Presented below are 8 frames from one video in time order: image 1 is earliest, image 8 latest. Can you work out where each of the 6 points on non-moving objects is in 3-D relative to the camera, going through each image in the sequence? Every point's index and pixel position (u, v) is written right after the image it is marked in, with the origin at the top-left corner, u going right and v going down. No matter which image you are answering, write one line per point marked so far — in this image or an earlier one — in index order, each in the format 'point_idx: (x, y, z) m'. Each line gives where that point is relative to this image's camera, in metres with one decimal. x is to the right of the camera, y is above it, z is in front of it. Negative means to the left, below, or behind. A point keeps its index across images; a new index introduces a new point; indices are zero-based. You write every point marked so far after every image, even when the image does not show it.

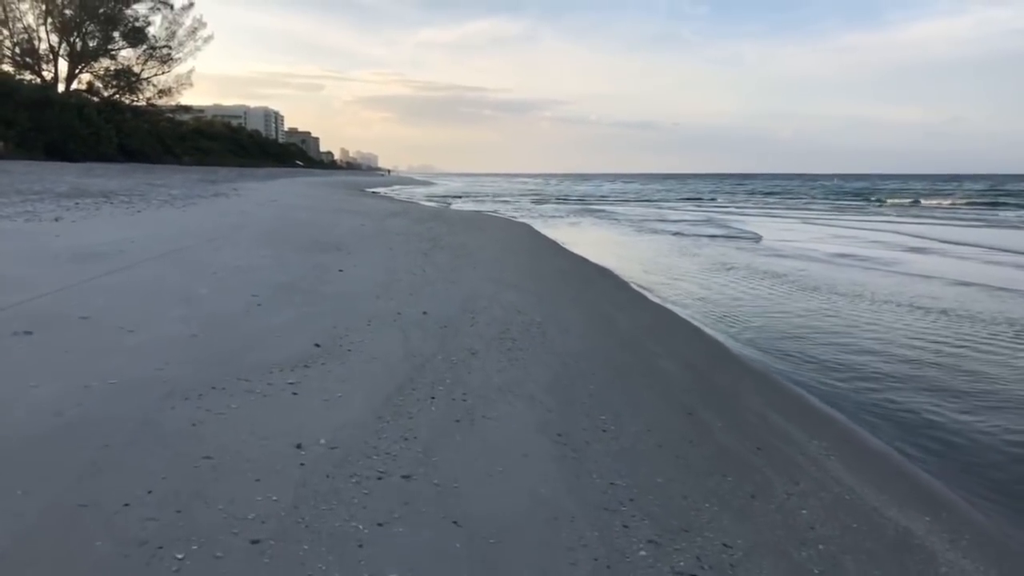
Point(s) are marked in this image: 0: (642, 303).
0: (+1.2, -0.1, +7.6) m
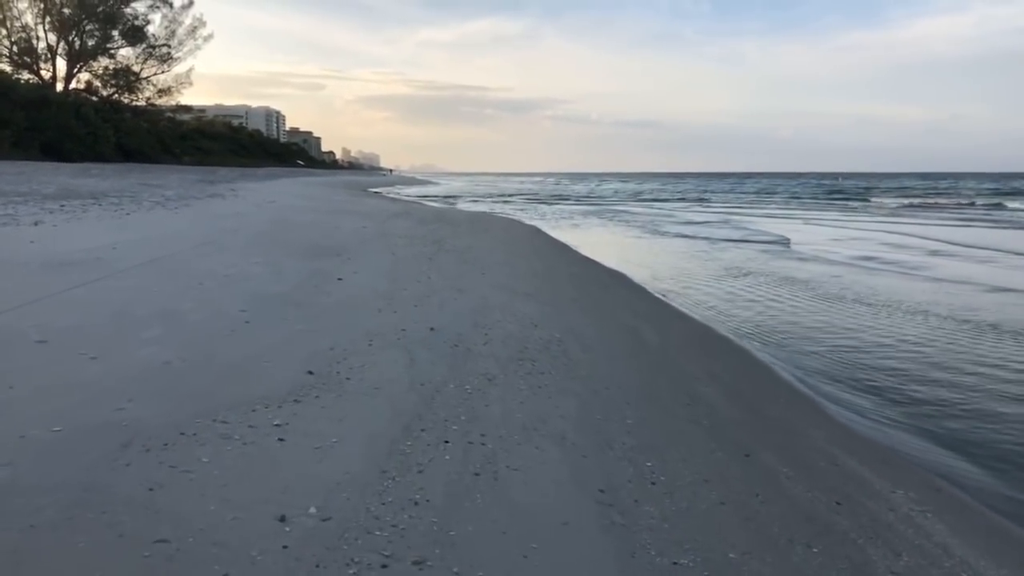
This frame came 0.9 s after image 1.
0: (+1.3, -0.2, +7.1) m
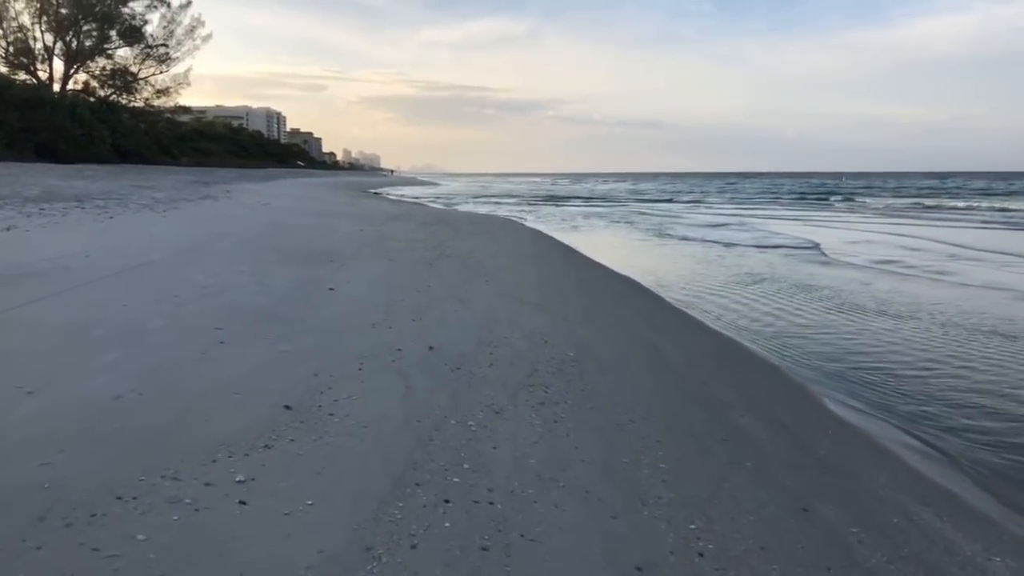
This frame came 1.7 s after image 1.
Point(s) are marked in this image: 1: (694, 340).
0: (+1.4, -0.3, +6.5) m
1: (+1.3, -0.4, +5.8) m
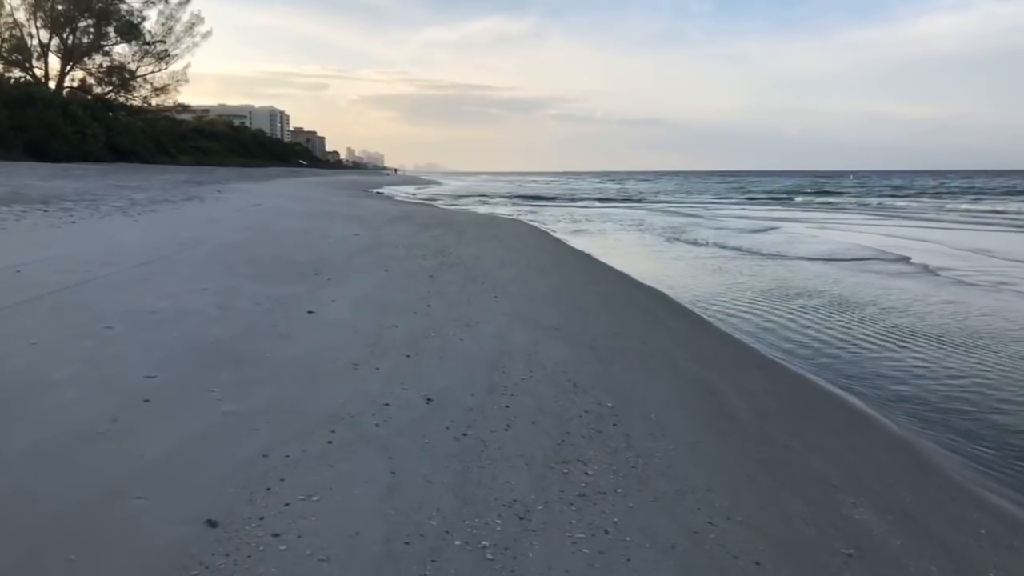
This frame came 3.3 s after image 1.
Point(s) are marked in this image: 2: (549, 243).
0: (+1.5, -0.4, +5.5) m
1: (+1.4, -0.5, +4.7) m
2: (+0.5, +0.7, +12.2) m
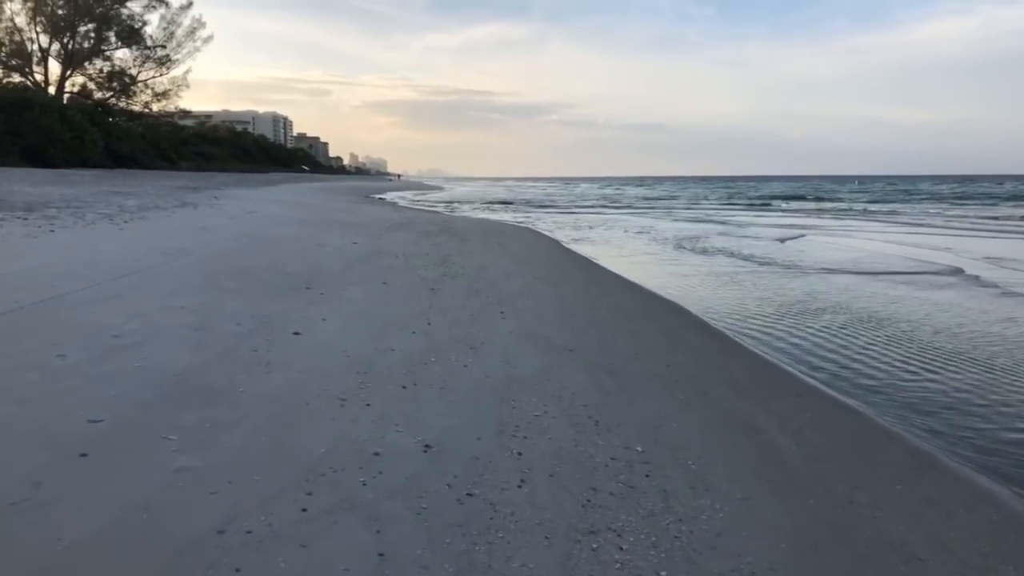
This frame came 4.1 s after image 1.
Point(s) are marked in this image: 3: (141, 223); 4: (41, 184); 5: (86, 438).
0: (+1.5, -0.5, +4.9) m
1: (+1.4, -0.6, +4.2) m
2: (+0.6, +0.5, +11.7) m
3: (-4.4, +0.8, +9.8) m
4: (-9.0, +2.0, +15.8) m
5: (-1.4, -0.5, +2.6) m
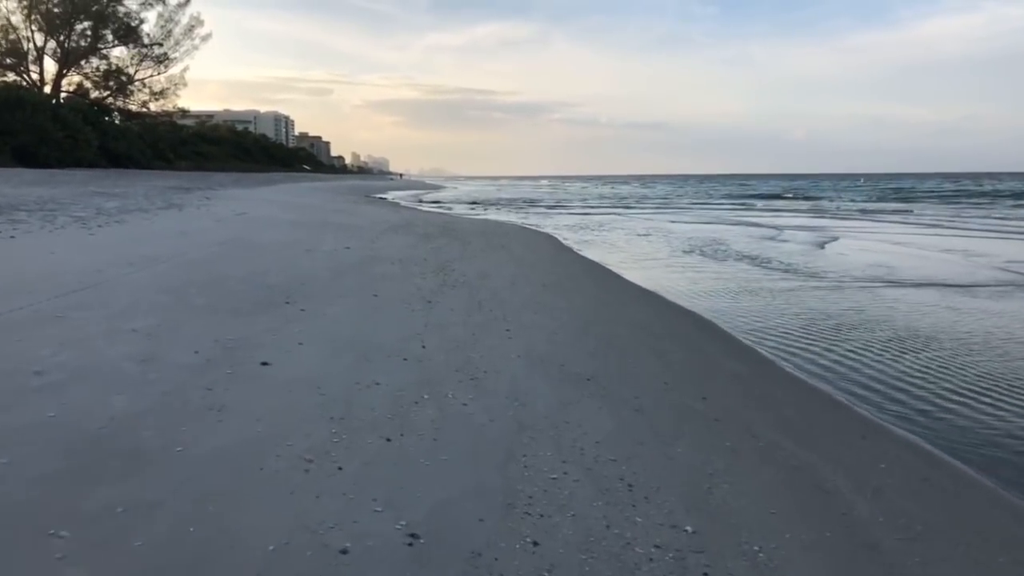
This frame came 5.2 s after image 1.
0: (+1.6, -0.6, +4.2) m
1: (+1.5, -0.7, +3.4) m
2: (+0.7, +0.4, +10.9) m
3: (-4.3, +0.7, +9.1) m
4: (-8.9, +1.9, +15.1) m
5: (-1.3, -0.6, +1.9) m
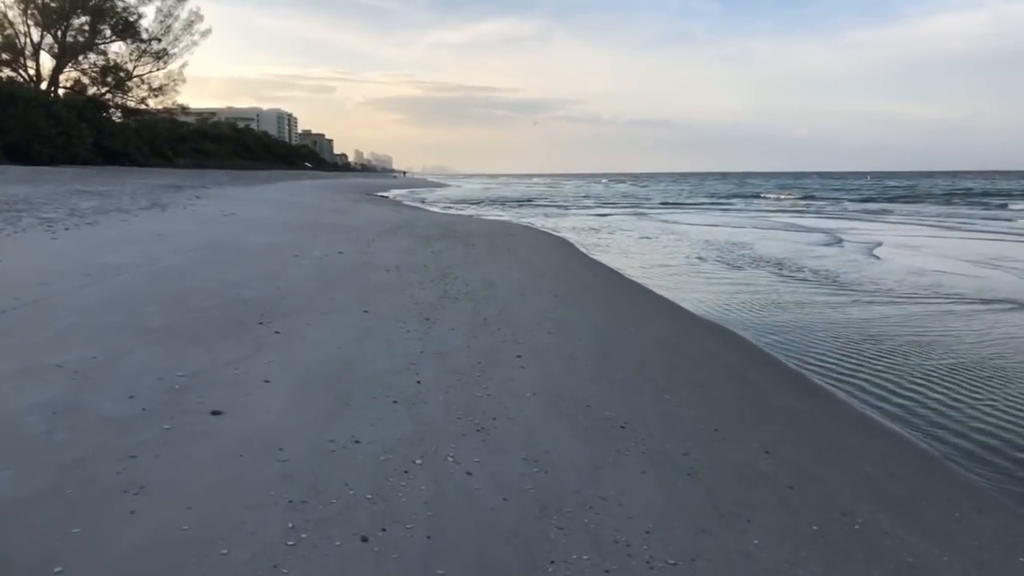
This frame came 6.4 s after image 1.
0: (+1.6, -0.7, +3.4) m
1: (+1.5, -0.8, +2.6) m
2: (+0.8, +0.3, +10.1) m
3: (-4.2, +0.6, +8.3) m
4: (-8.8, +1.8, +14.3) m
5: (-1.3, -0.7, +1.1) m
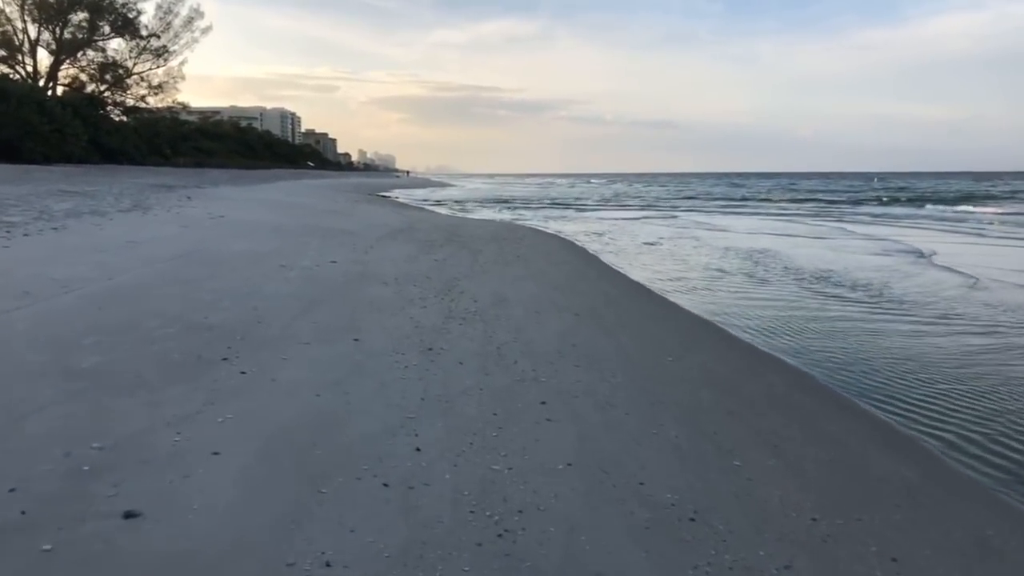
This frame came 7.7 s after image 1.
0: (+1.7, -0.9, +2.5) m
1: (+1.6, -0.9, +1.7) m
2: (+0.9, +0.2, +9.2) m
3: (-4.1, +0.5, +7.4) m
4: (-8.7, +1.7, +13.5) m
5: (-1.2, -0.8, +0.2) m
